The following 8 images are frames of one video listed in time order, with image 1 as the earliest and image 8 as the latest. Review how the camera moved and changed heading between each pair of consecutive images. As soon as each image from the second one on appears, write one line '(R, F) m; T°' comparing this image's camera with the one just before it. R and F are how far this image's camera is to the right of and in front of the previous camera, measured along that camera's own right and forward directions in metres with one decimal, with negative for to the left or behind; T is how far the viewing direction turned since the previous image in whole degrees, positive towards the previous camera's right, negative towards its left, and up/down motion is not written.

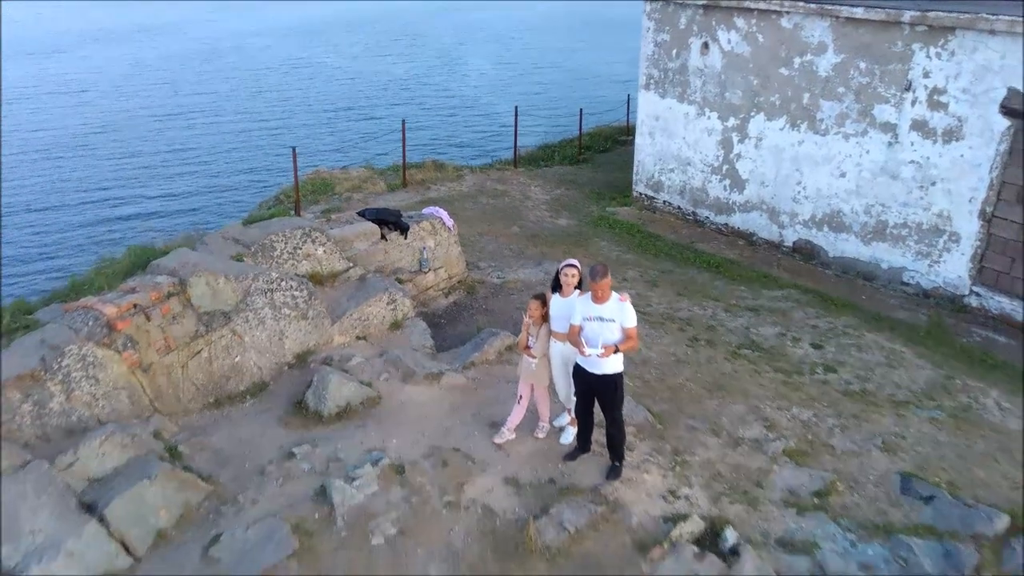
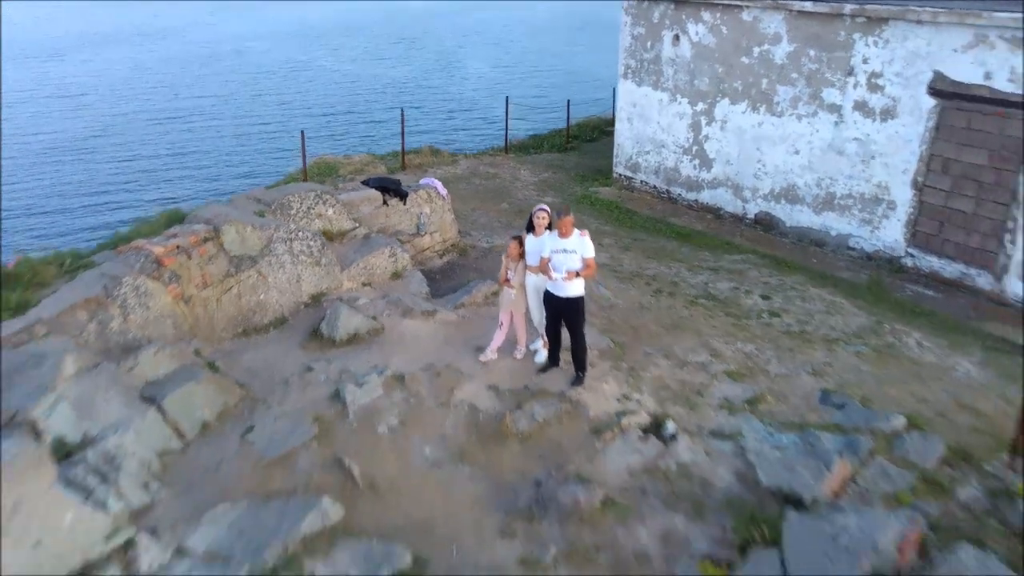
(+0.1, -0.8) m; 0°
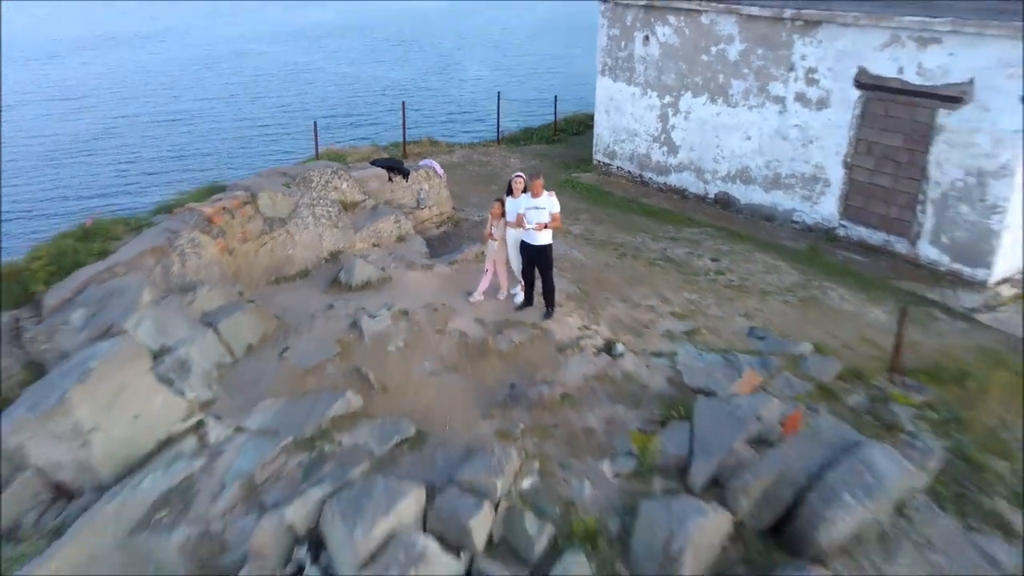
(+0.1, -1.2) m; 0°
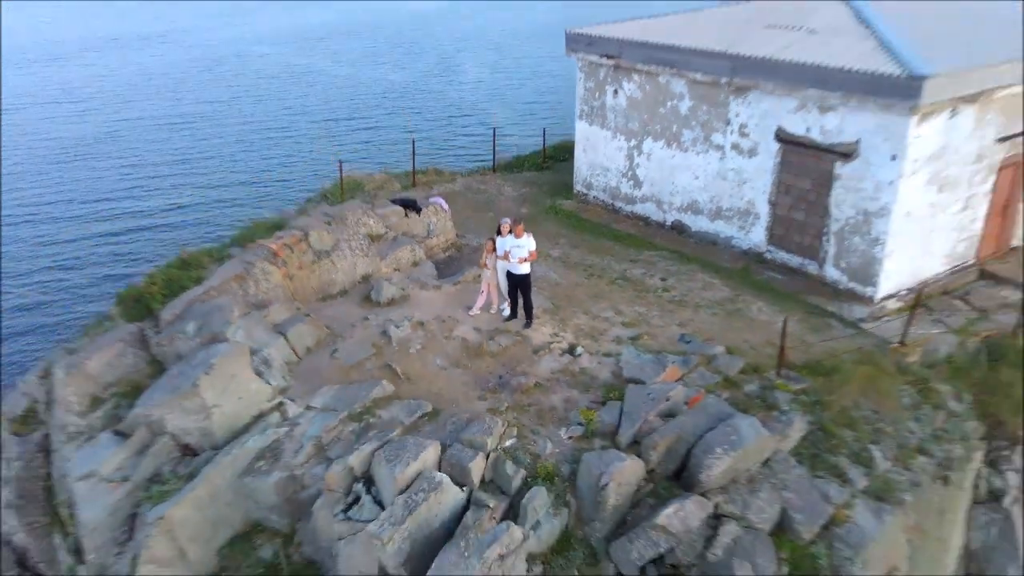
(+0.1, -2.1) m; 0°
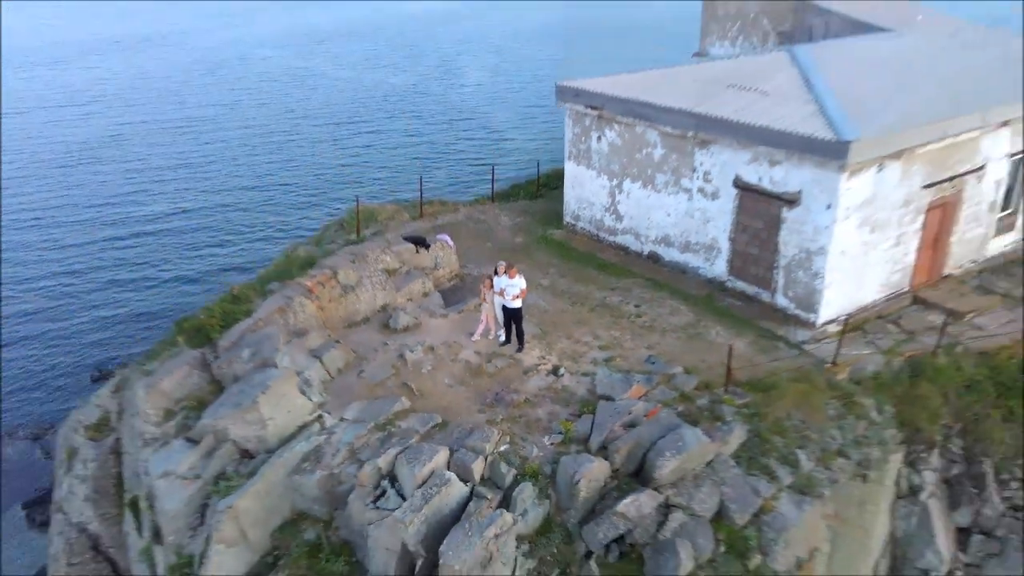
(0.0, -1.7) m; 0°
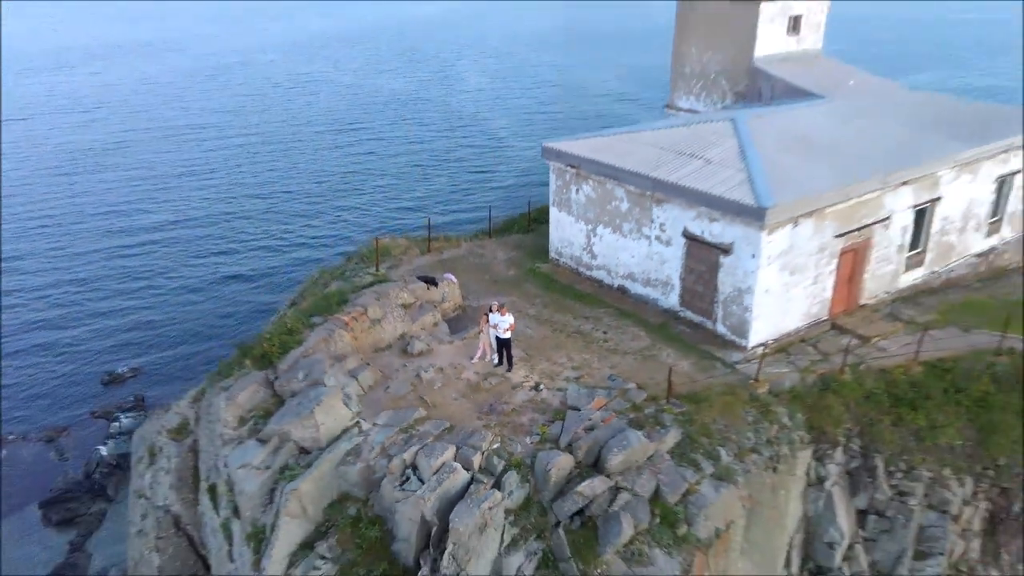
(+0.1, -2.9) m; 0°
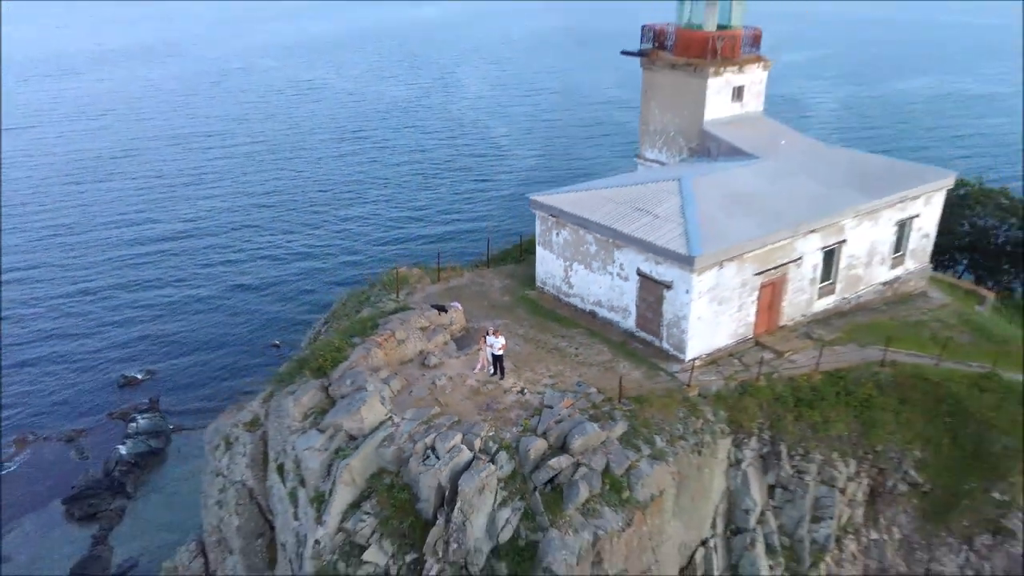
(+0.1, -4.3) m; 0°
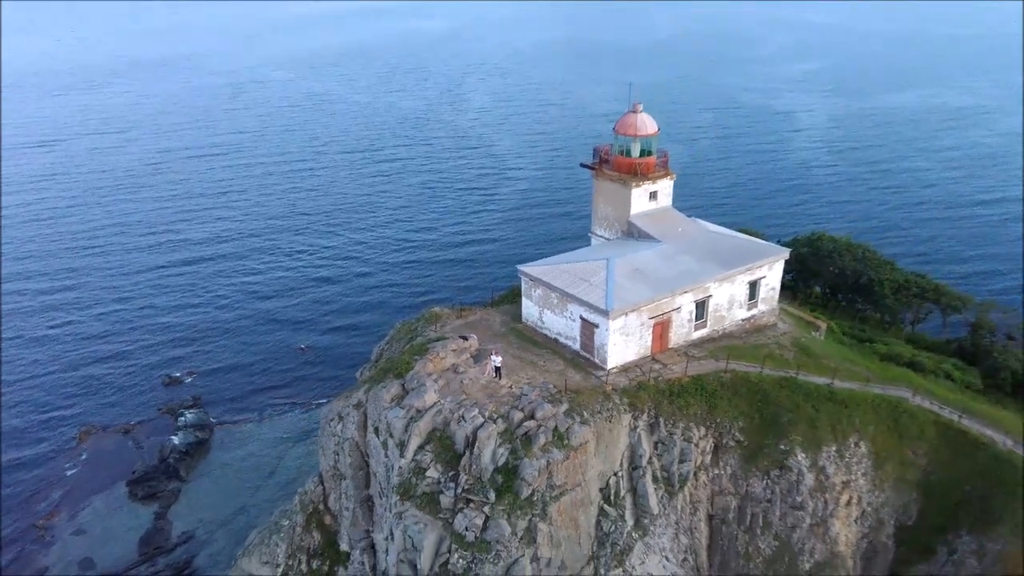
(+0.3, -13.4) m; 0°
